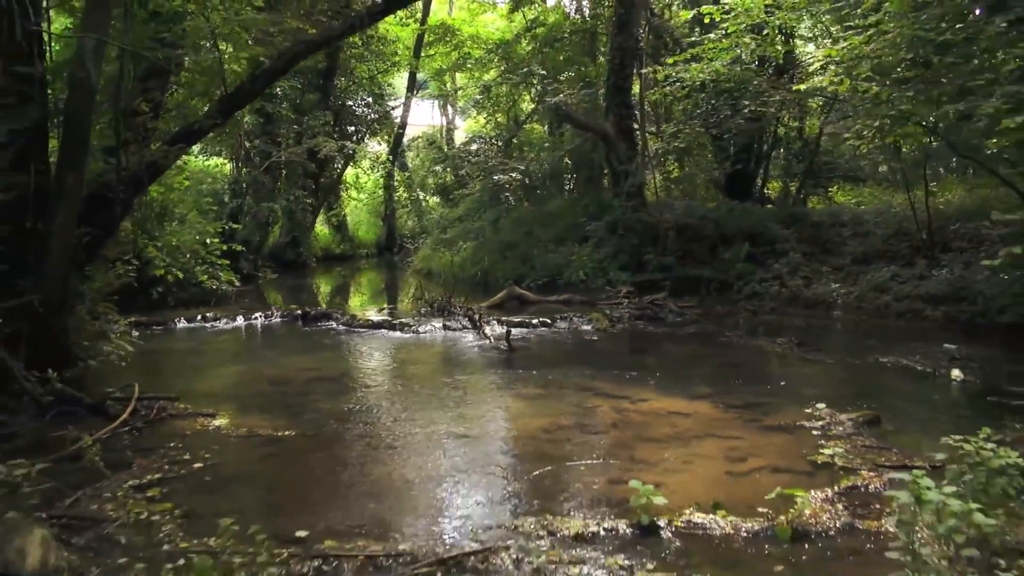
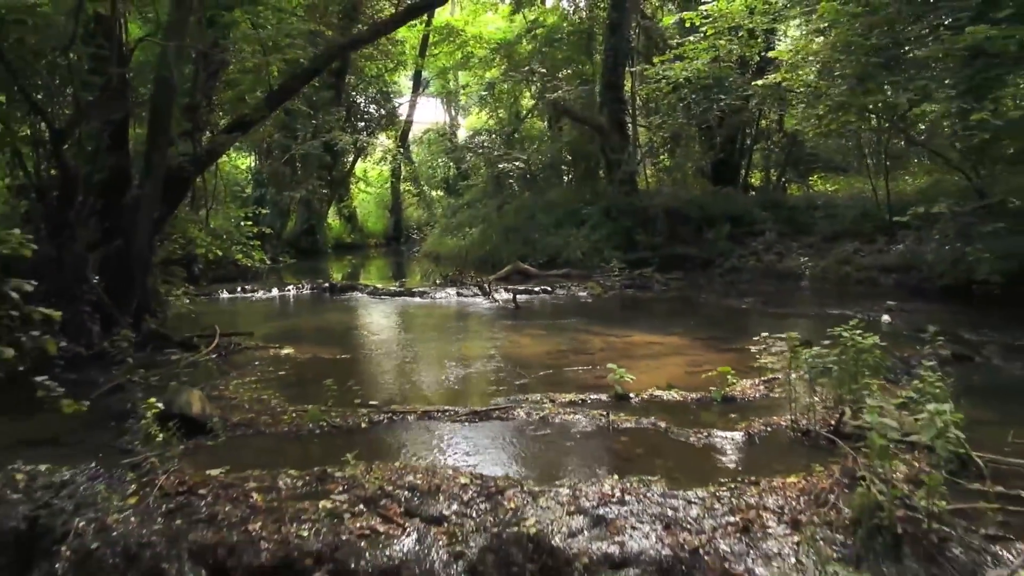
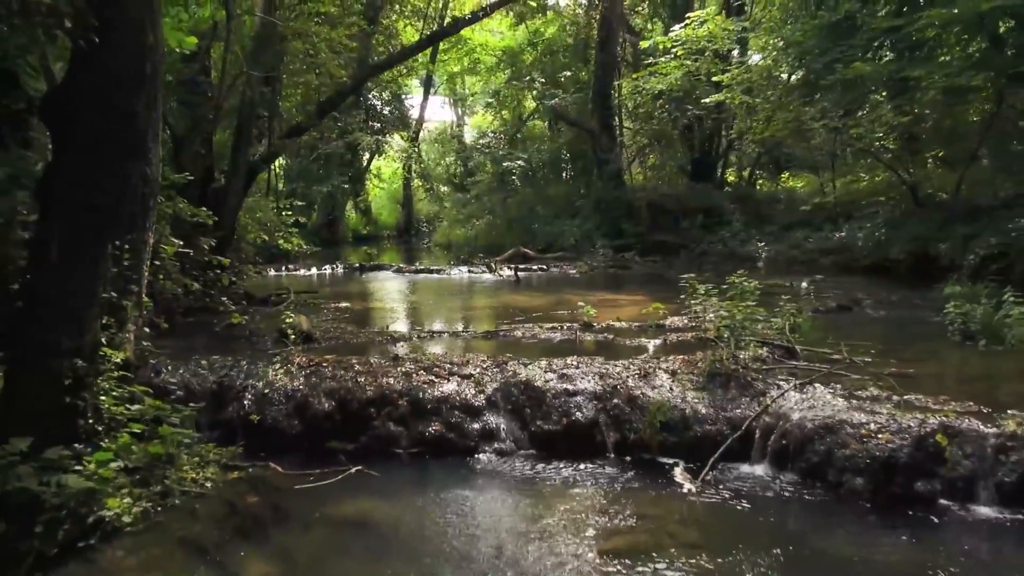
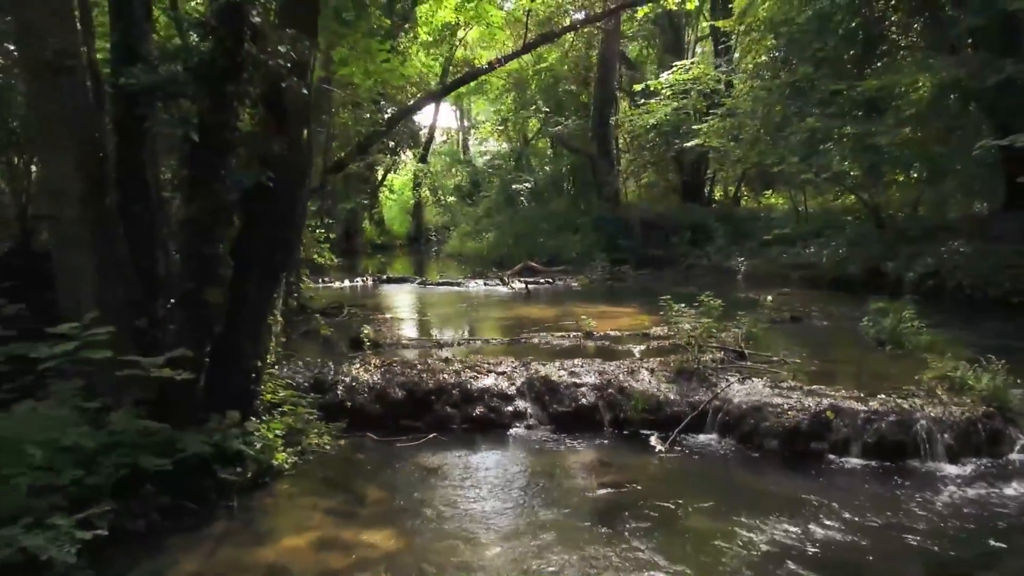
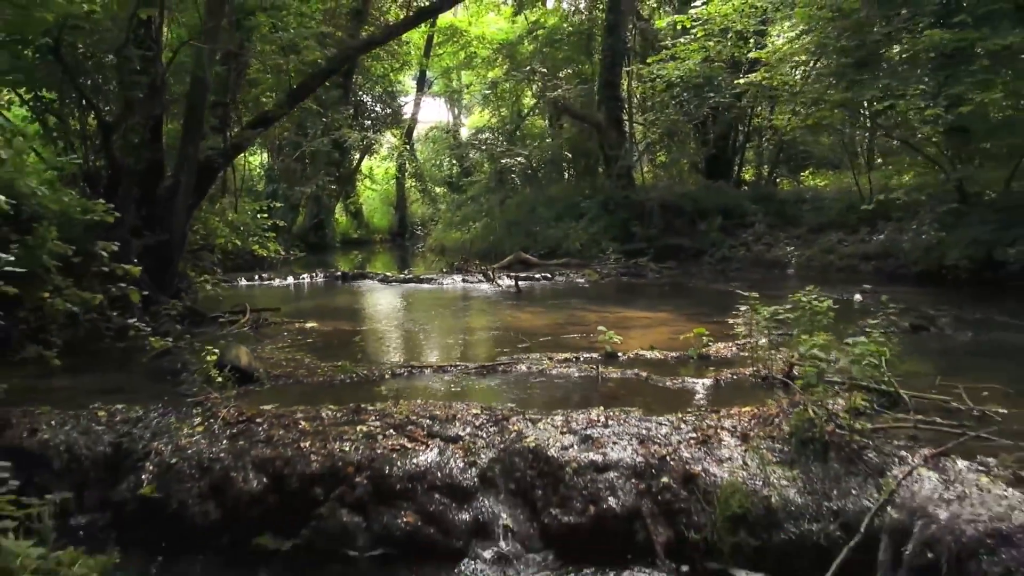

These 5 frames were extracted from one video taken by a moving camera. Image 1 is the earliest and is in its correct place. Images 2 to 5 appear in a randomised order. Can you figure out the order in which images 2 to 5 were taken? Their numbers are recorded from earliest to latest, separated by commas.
2, 5, 3, 4
